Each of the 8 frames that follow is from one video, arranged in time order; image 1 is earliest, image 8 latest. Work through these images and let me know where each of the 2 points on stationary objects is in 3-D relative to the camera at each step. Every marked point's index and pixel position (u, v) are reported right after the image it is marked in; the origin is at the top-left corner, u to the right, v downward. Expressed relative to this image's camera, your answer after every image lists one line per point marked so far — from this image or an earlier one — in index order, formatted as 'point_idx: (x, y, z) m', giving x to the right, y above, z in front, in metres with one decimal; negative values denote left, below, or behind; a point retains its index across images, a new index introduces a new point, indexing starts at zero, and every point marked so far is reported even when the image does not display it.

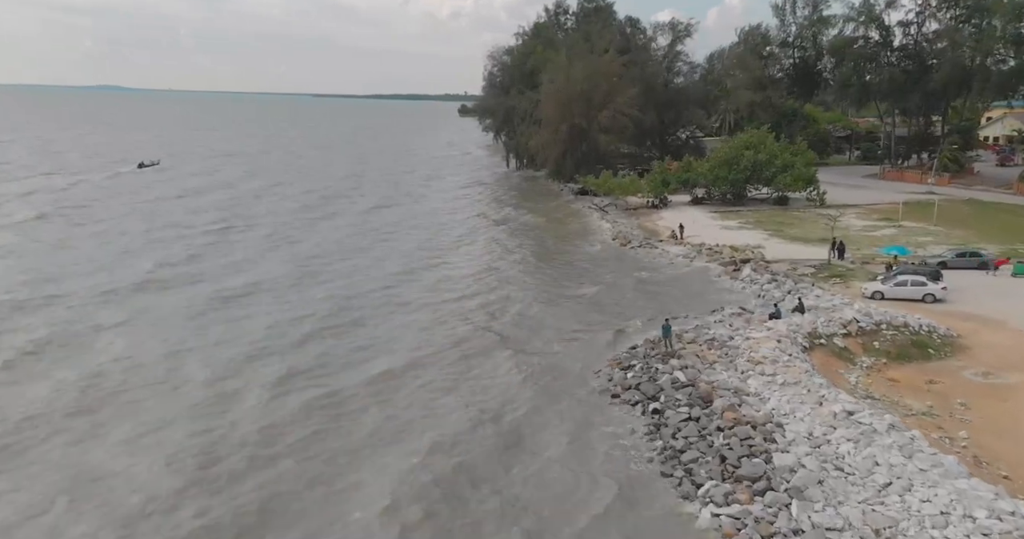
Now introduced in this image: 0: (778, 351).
0: (+7.5, -2.3, +17.9) m
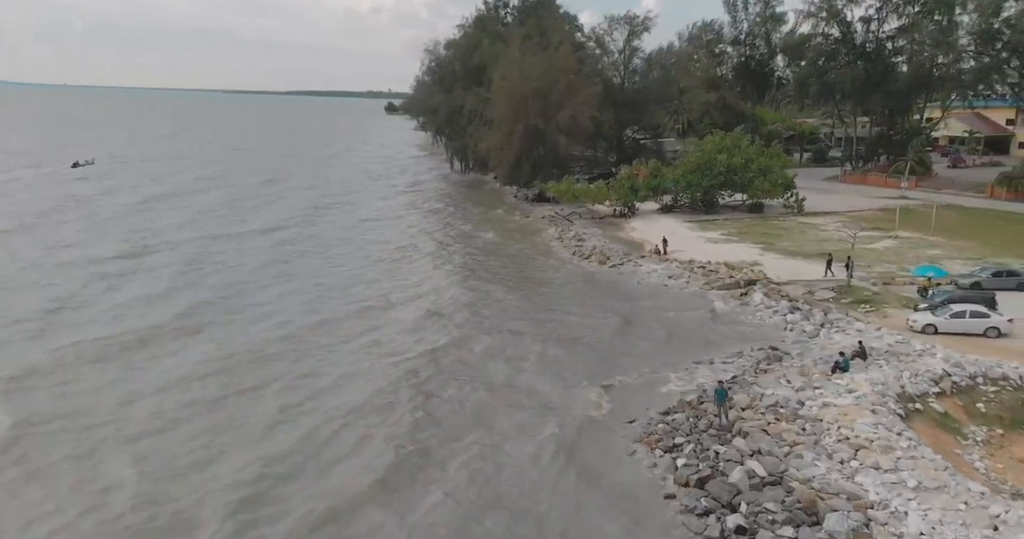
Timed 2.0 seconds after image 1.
0: (+7.8, -3.4, +13.6) m
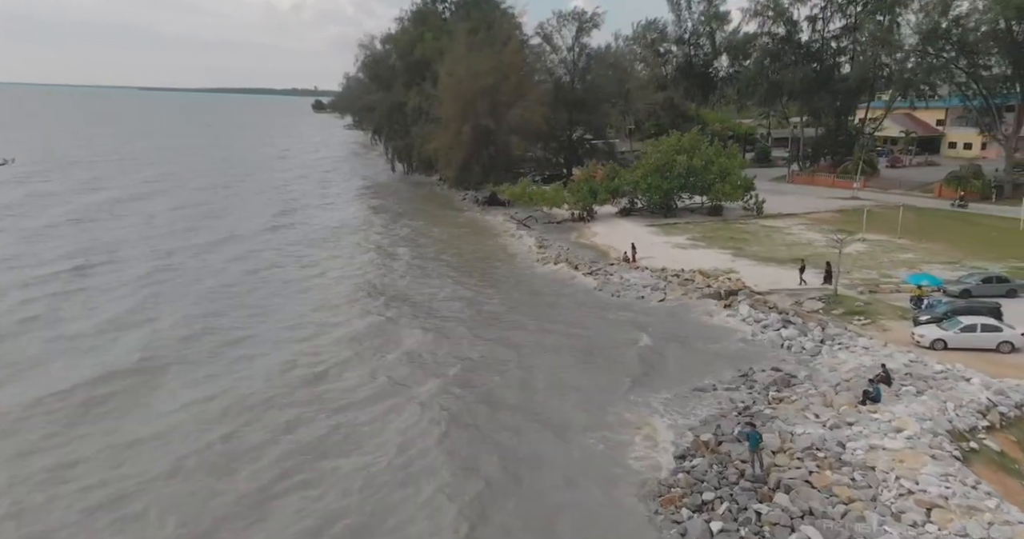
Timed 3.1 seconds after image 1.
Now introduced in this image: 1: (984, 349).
0: (+7.9, -3.8, +11.6) m
1: (+14.0, -2.4, +19.1) m
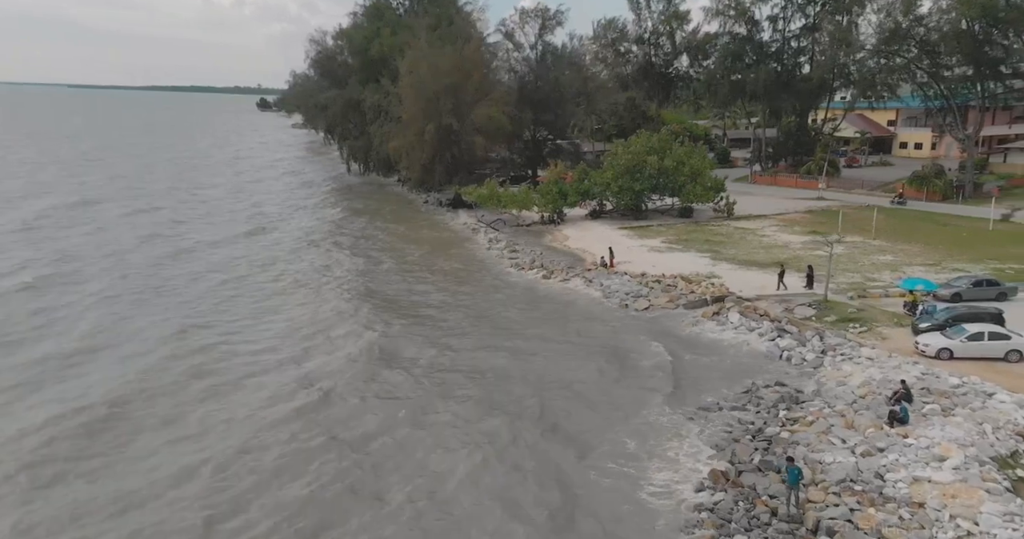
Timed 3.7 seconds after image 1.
0: (+8.1, -4.0, +10.4) m
1: (+13.7, -2.5, +18.3) m
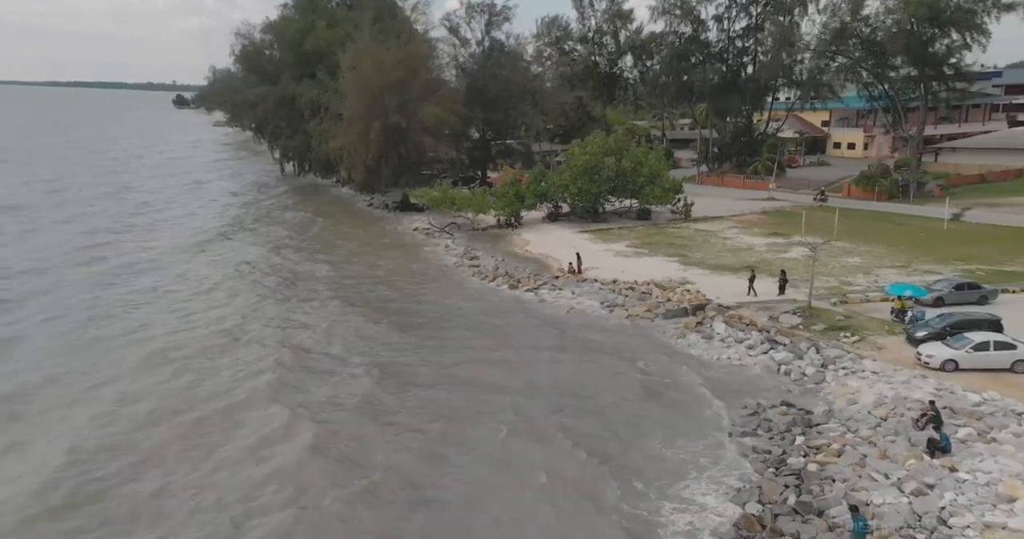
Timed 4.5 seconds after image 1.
0: (+8.5, -4.3, +9.1) m
1: (+13.2, -2.7, +17.5) m
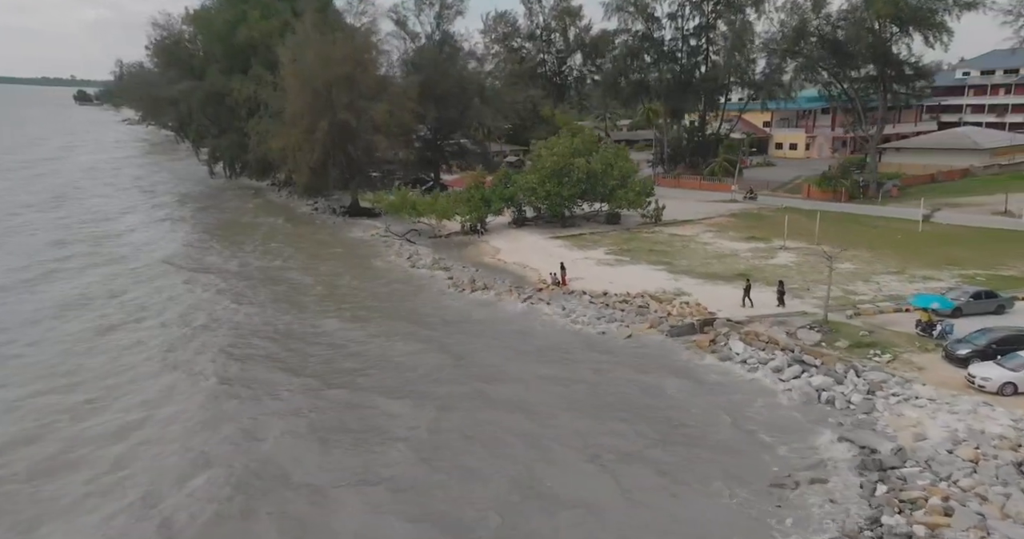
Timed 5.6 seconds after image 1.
0: (+9.8, -4.7, +7.2) m
1: (+13.6, -3.0, +16.0) m
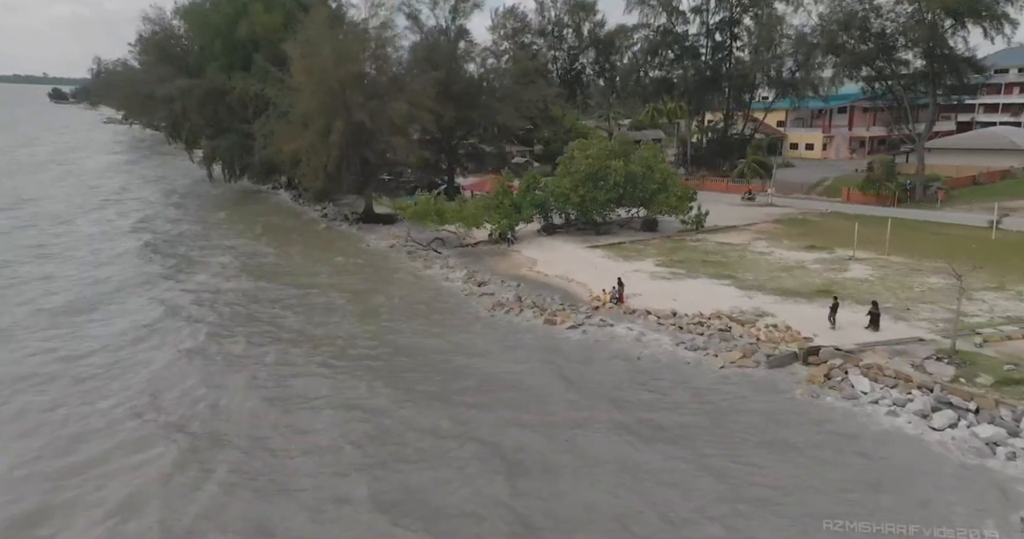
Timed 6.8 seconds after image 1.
0: (+12.4, -5.3, +4.1) m
1: (+16.0, -3.6, +13.1) m
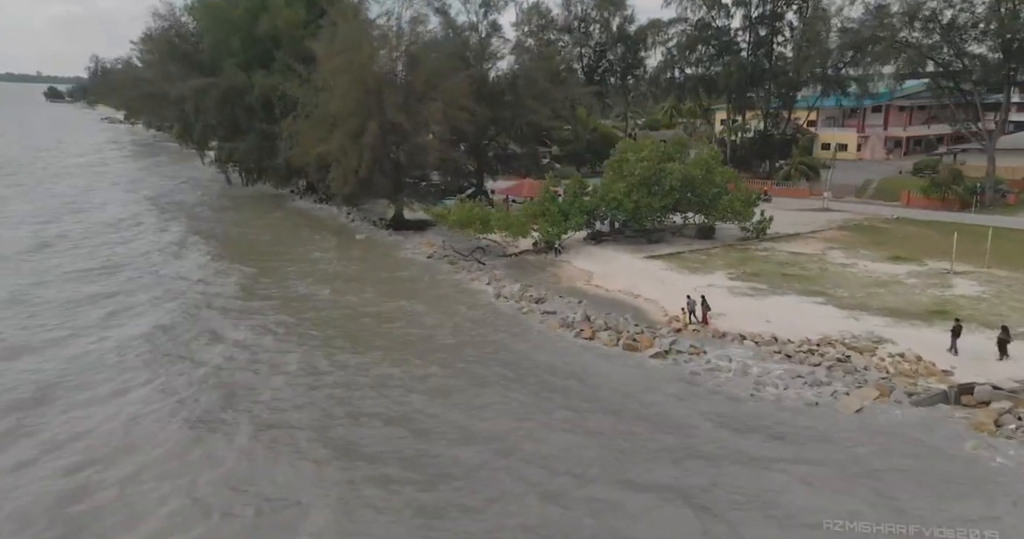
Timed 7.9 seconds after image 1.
0: (+14.9, -5.9, +1.1) m
1: (+18.5, -4.2, +10.0) m
